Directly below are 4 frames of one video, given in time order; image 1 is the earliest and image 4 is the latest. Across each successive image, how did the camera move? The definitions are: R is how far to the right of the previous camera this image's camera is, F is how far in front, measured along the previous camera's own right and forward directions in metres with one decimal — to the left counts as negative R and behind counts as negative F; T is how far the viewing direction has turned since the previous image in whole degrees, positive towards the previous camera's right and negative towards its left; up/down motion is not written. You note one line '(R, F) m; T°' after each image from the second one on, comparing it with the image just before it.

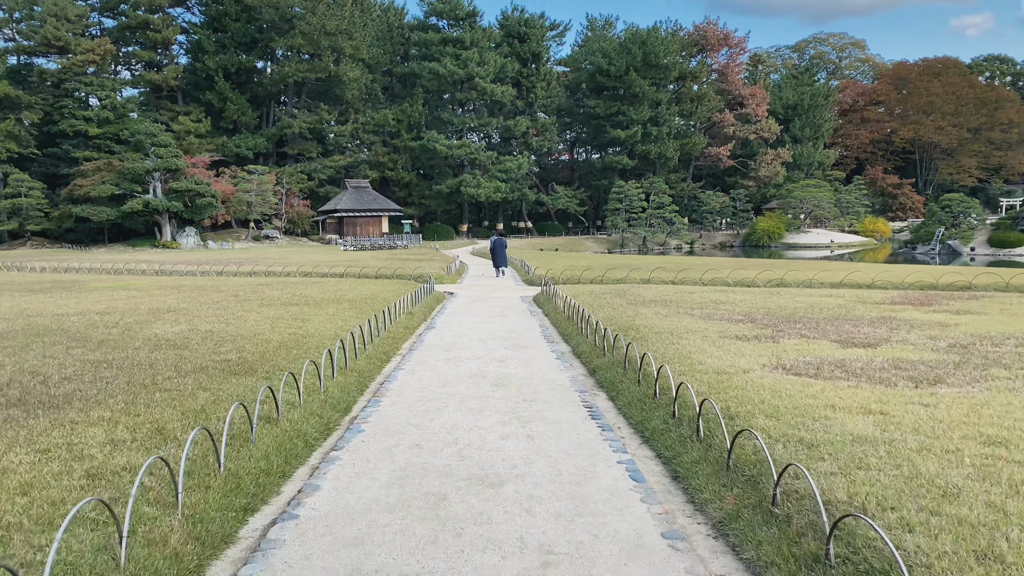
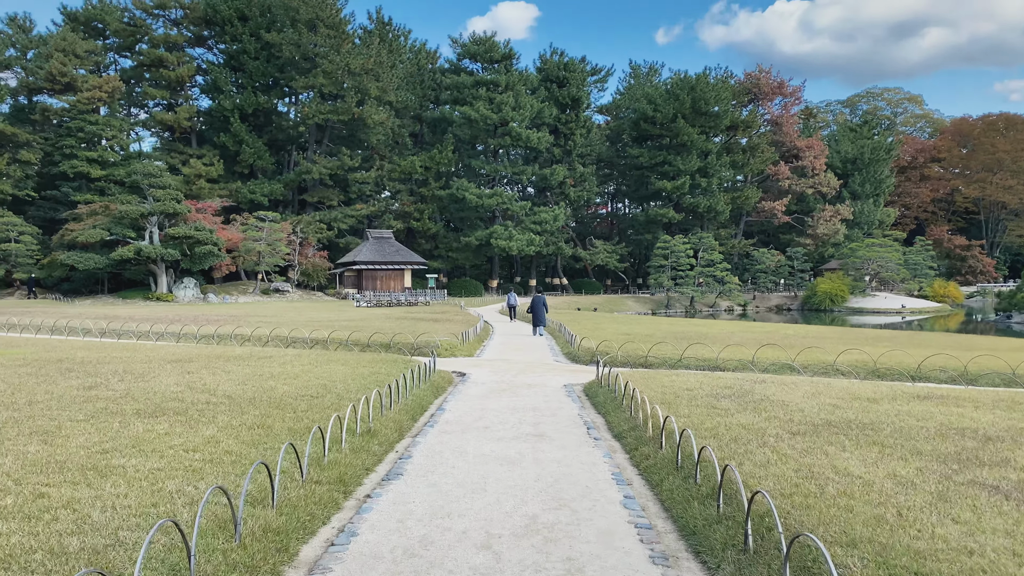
(-0.1, +5.6) m; -2°
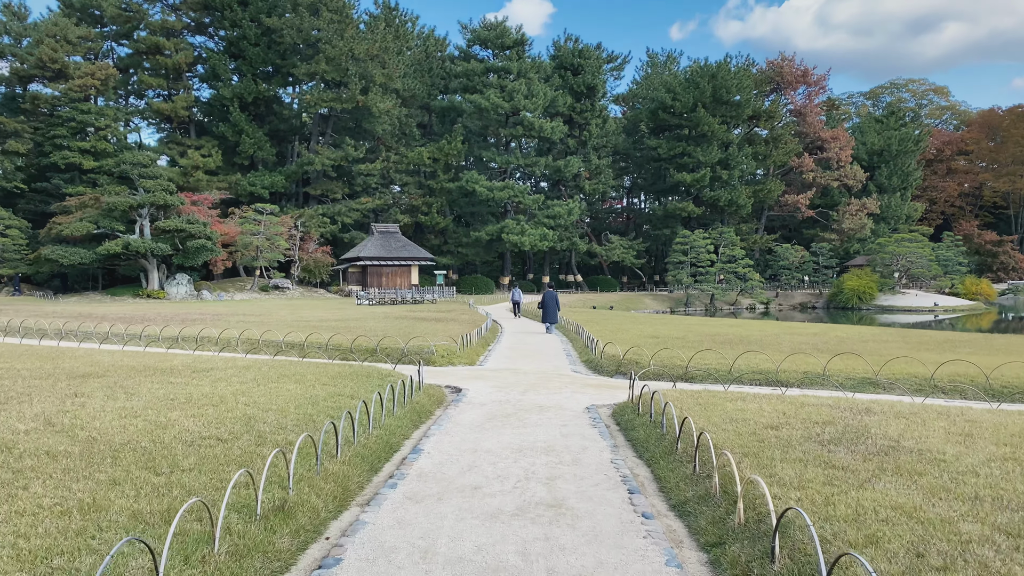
(+0.1, +2.6) m; -1°
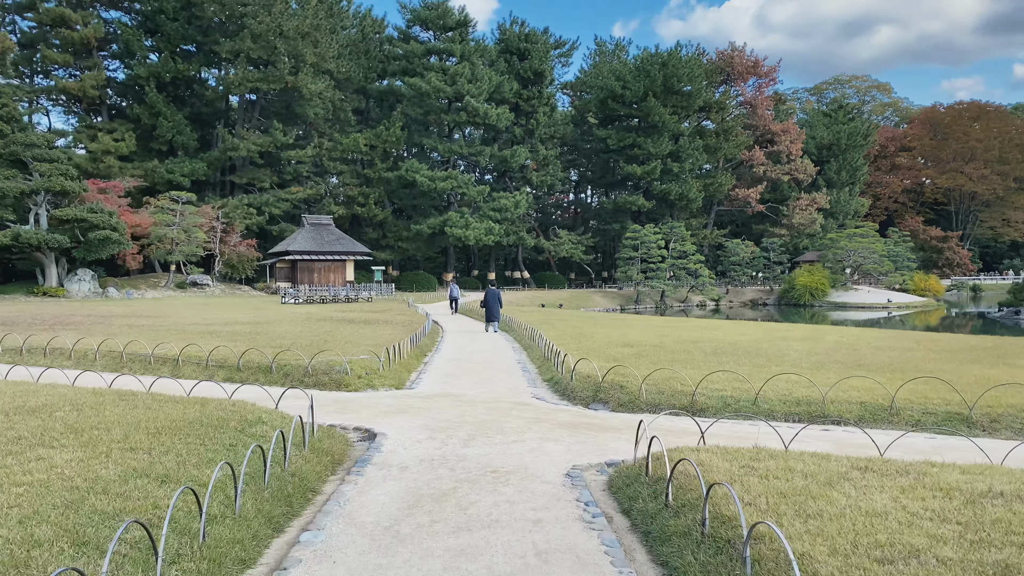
(0.0, +3.2) m; +4°
